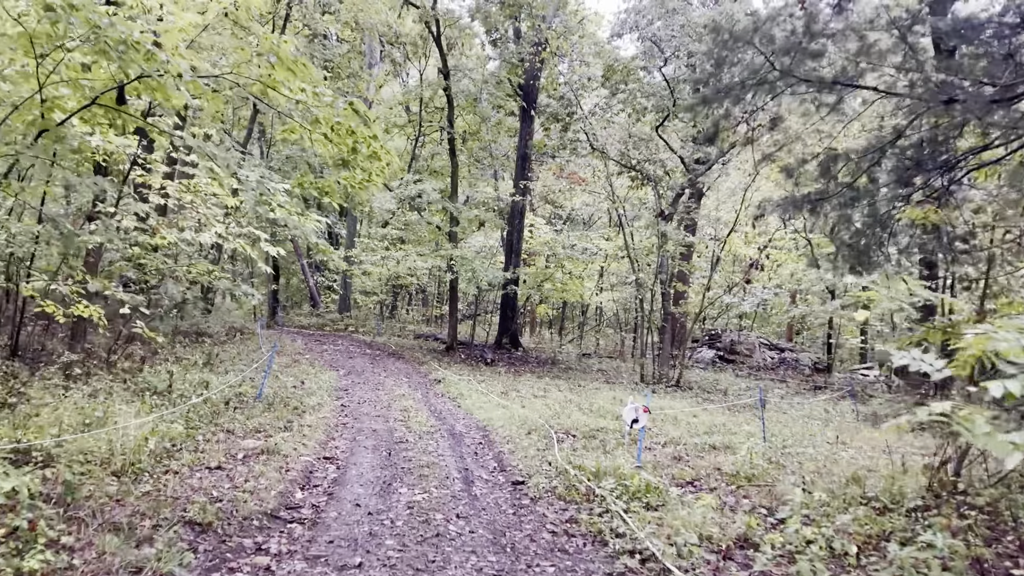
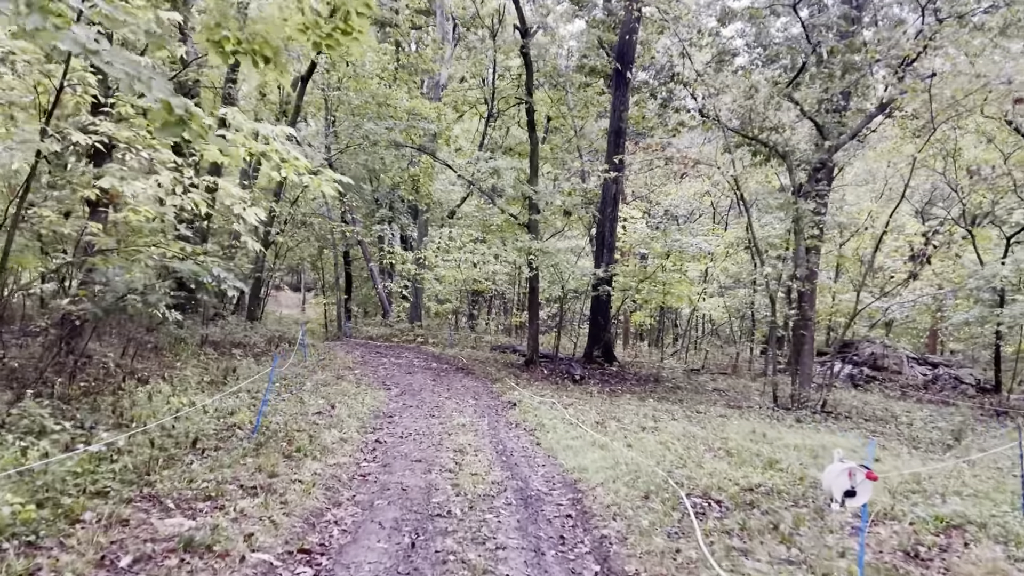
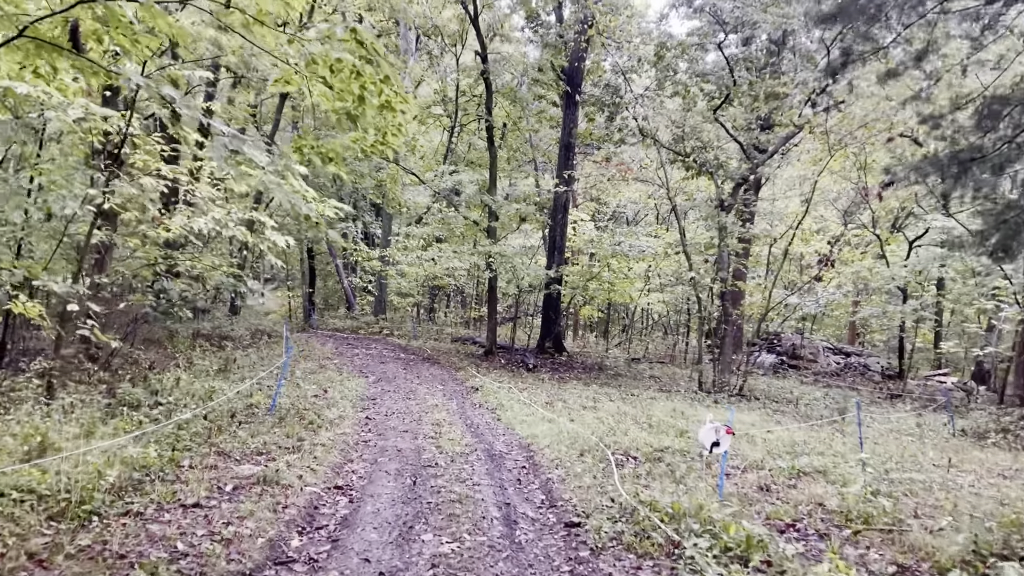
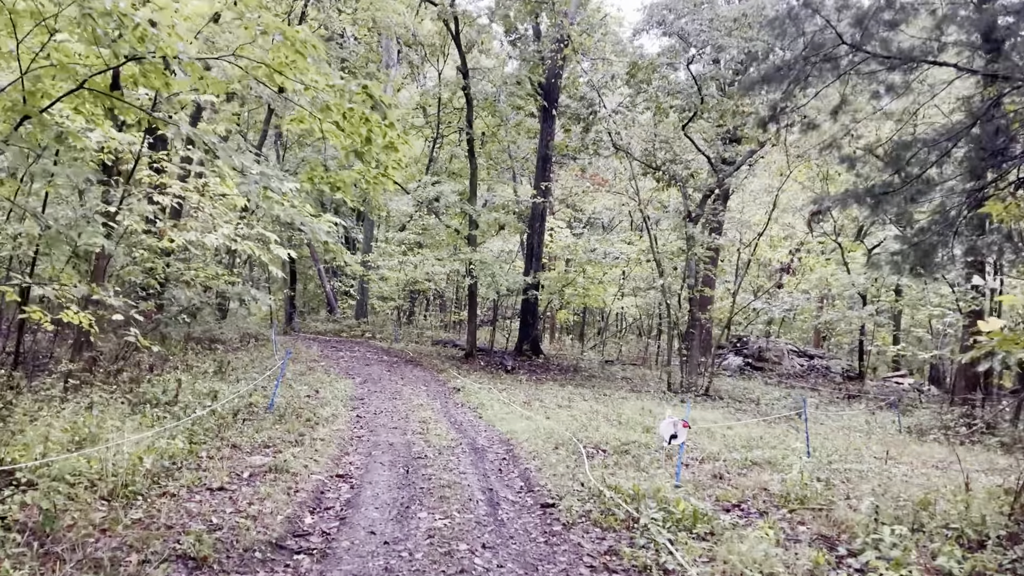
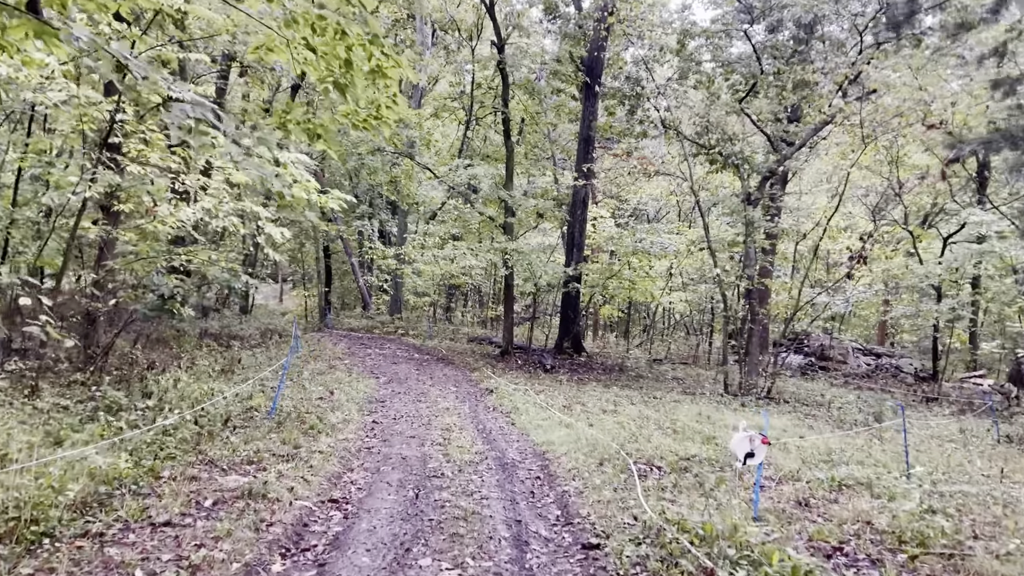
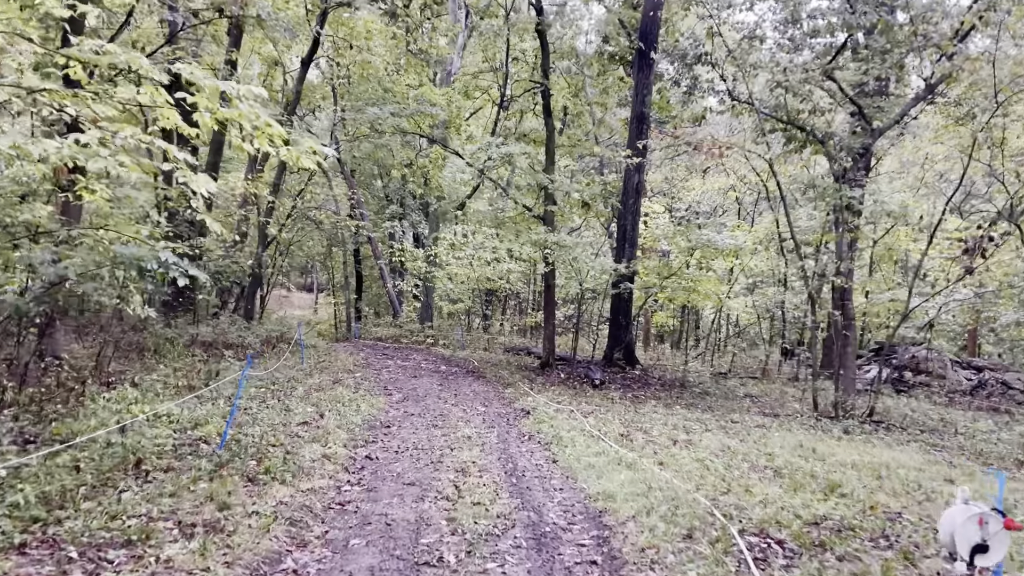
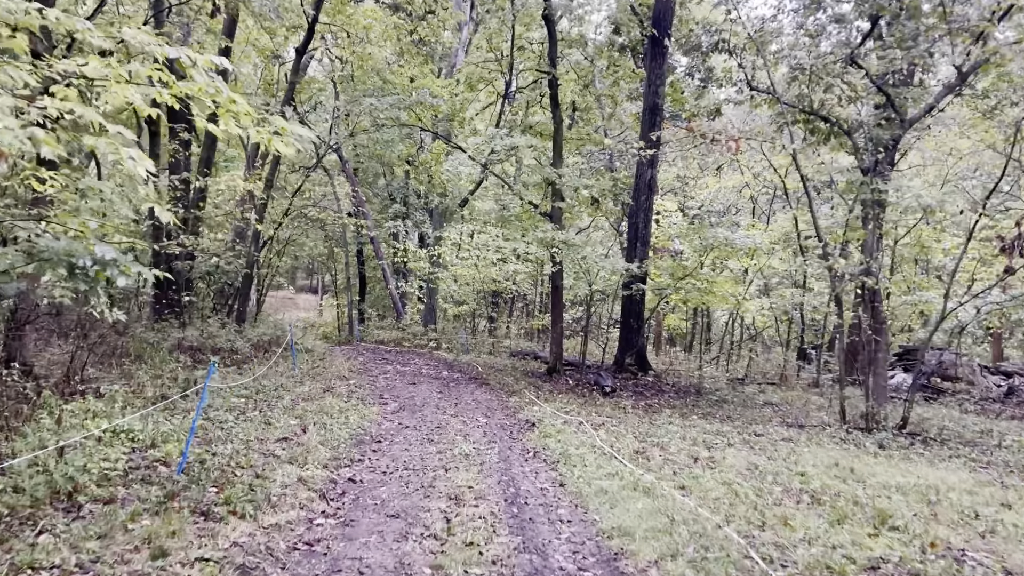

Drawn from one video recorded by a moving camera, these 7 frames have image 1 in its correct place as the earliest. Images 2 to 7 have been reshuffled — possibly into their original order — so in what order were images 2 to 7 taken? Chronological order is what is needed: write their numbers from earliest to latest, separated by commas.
4, 3, 5, 2, 6, 7
